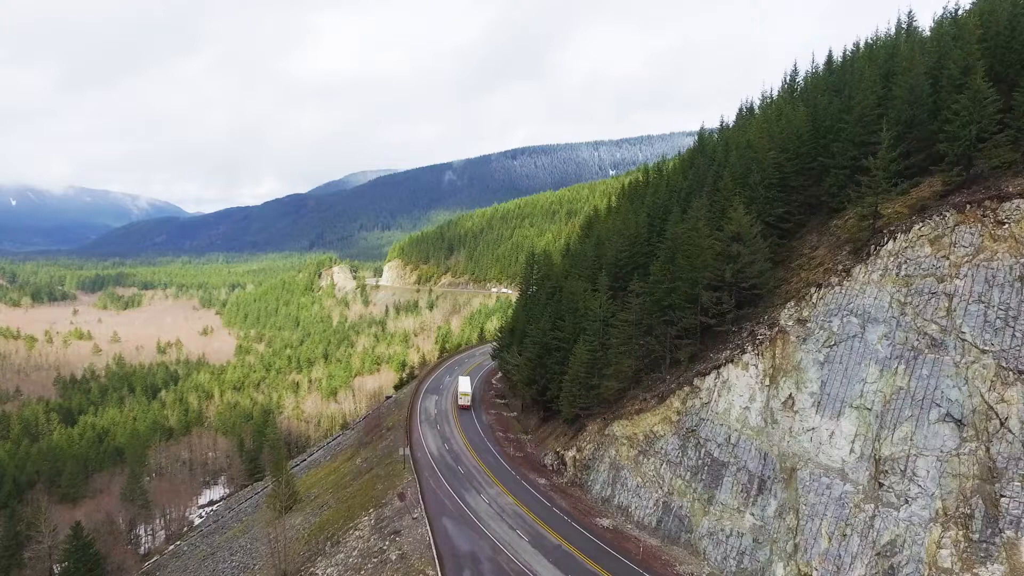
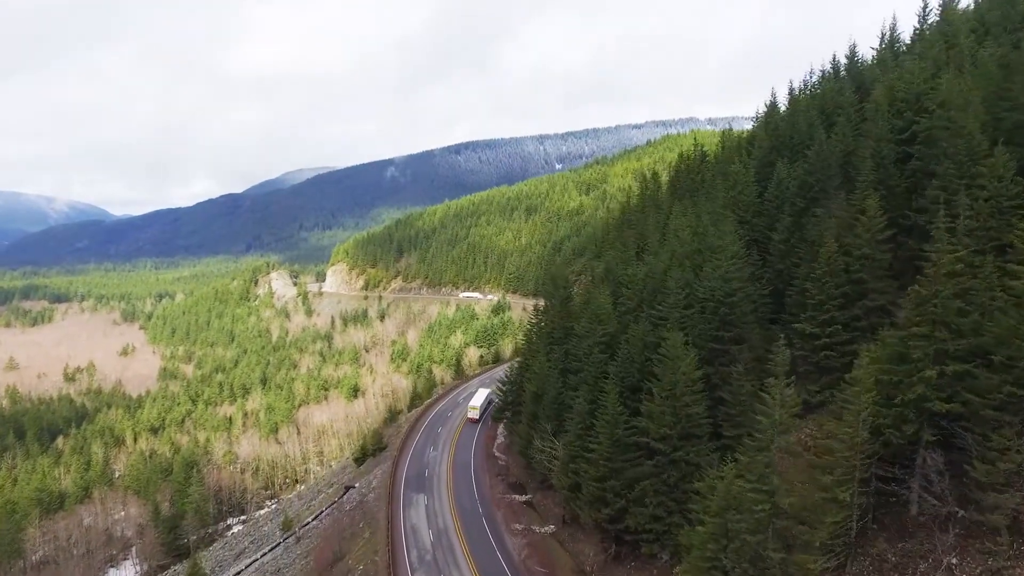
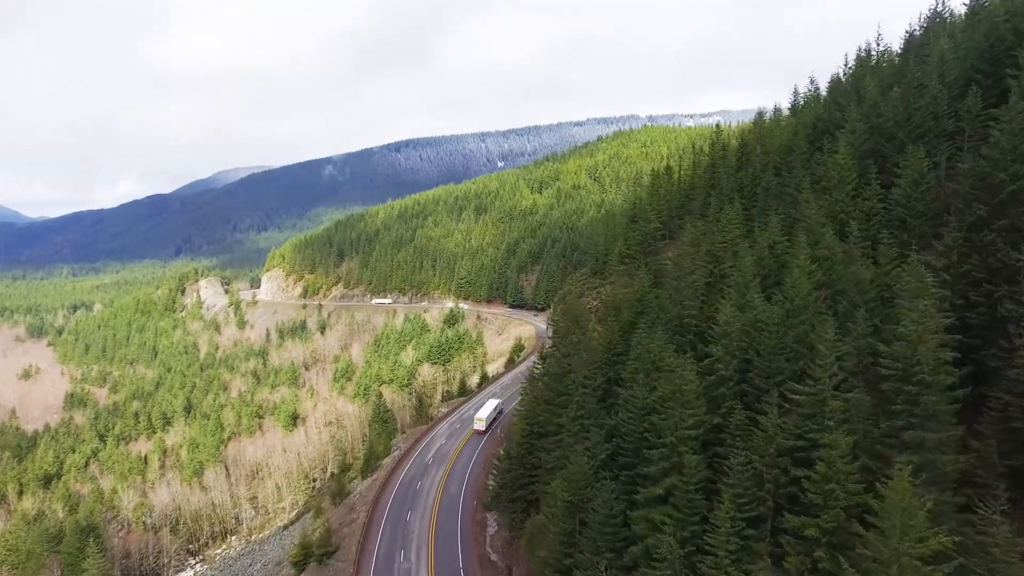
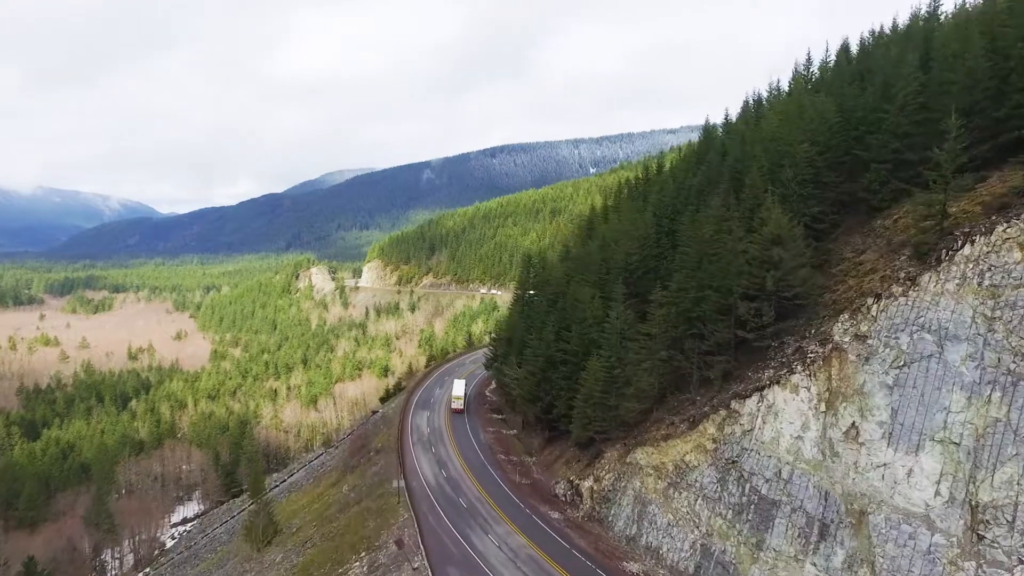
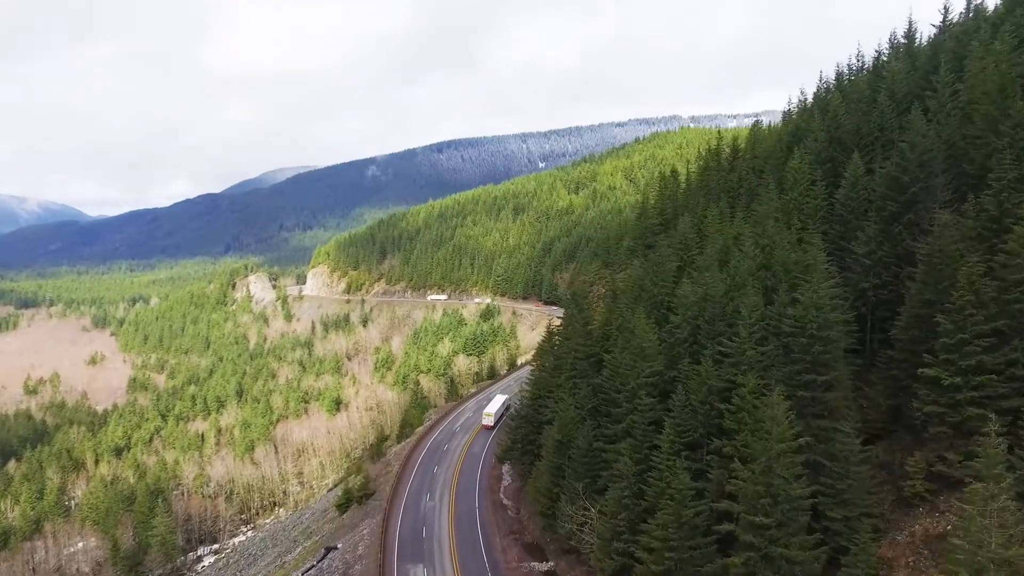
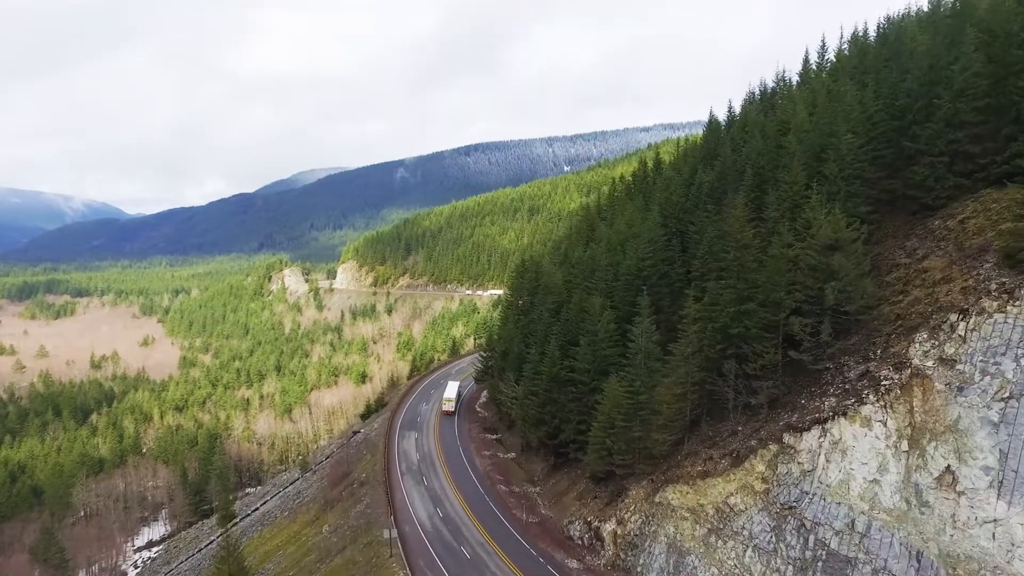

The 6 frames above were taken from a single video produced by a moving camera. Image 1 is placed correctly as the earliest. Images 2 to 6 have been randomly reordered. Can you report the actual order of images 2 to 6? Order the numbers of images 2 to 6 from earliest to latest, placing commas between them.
4, 6, 2, 5, 3
